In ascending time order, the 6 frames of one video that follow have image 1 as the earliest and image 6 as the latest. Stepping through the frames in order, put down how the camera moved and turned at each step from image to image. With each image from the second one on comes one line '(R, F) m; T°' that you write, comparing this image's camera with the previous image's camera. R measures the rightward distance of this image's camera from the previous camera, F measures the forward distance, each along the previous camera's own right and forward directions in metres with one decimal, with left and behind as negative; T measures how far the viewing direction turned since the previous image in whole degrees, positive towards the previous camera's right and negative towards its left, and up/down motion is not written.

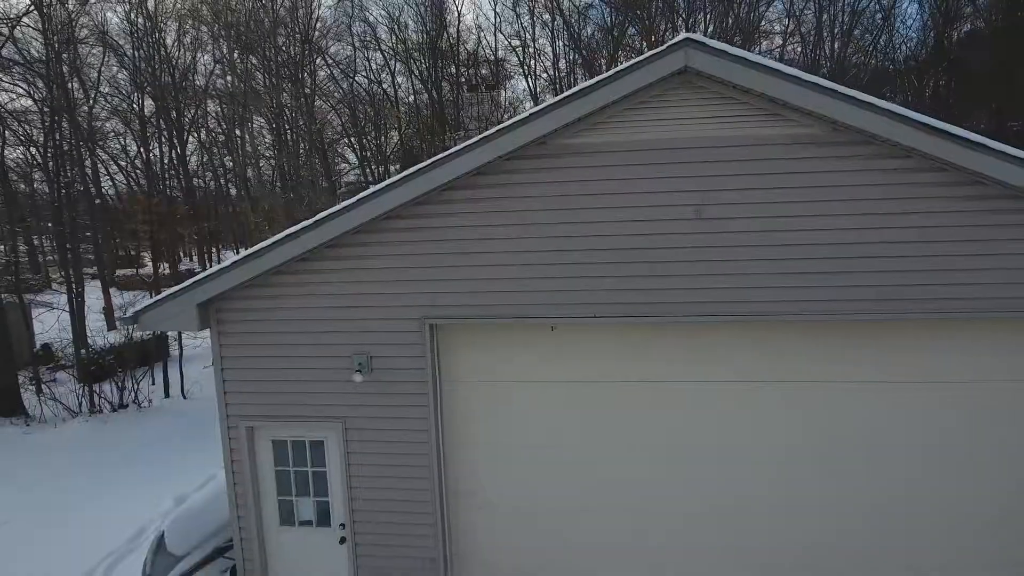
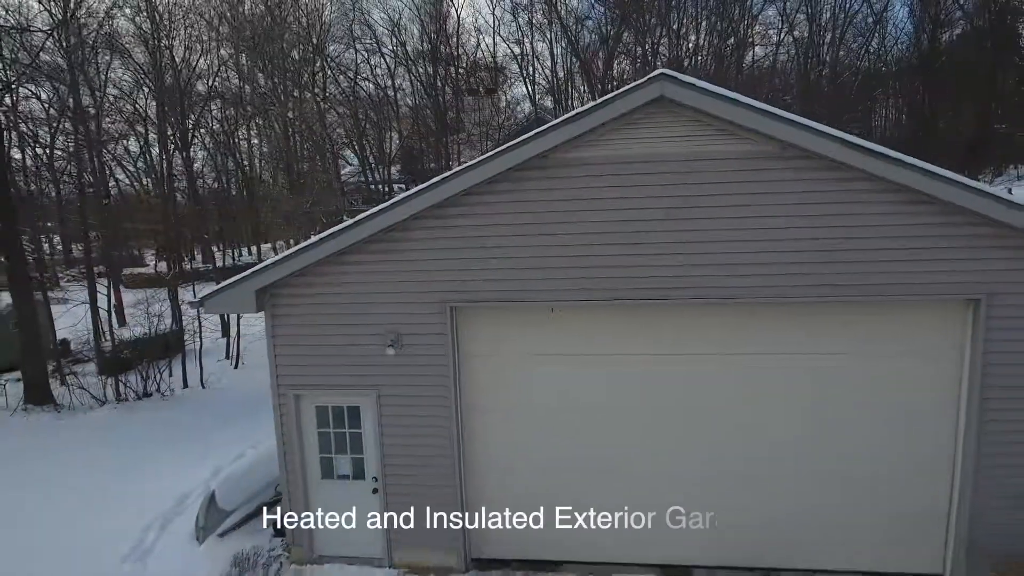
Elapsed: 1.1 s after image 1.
(-0.1, -1.0) m; 0°
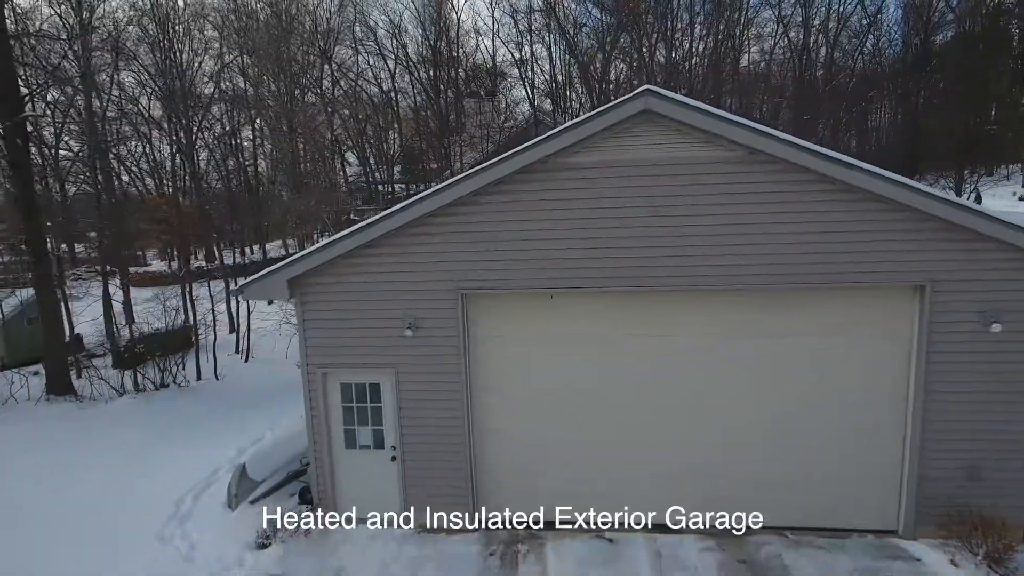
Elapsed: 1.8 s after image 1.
(-0.1, -0.7) m; 0°
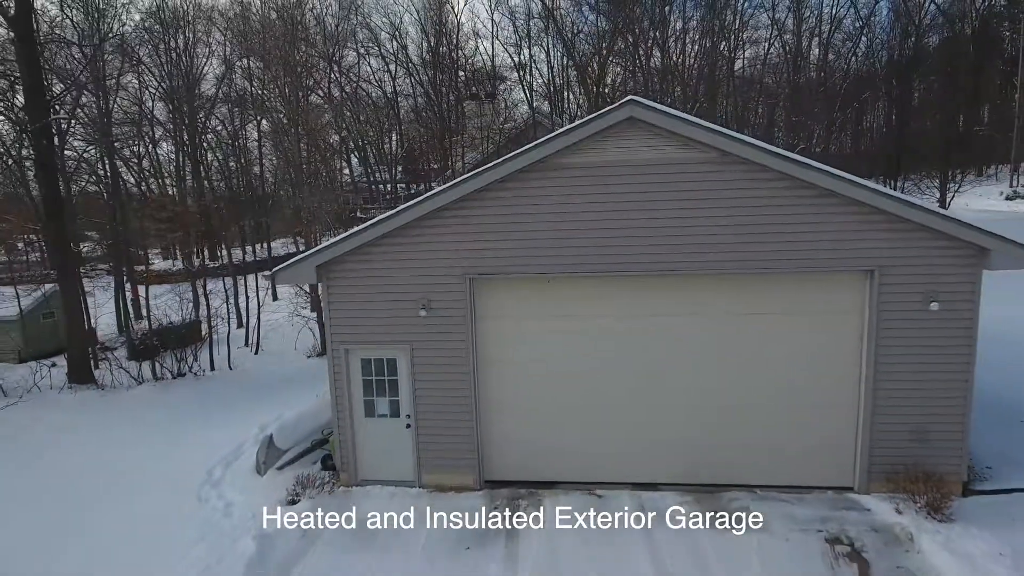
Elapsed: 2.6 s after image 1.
(0.0, -0.9) m; 0°
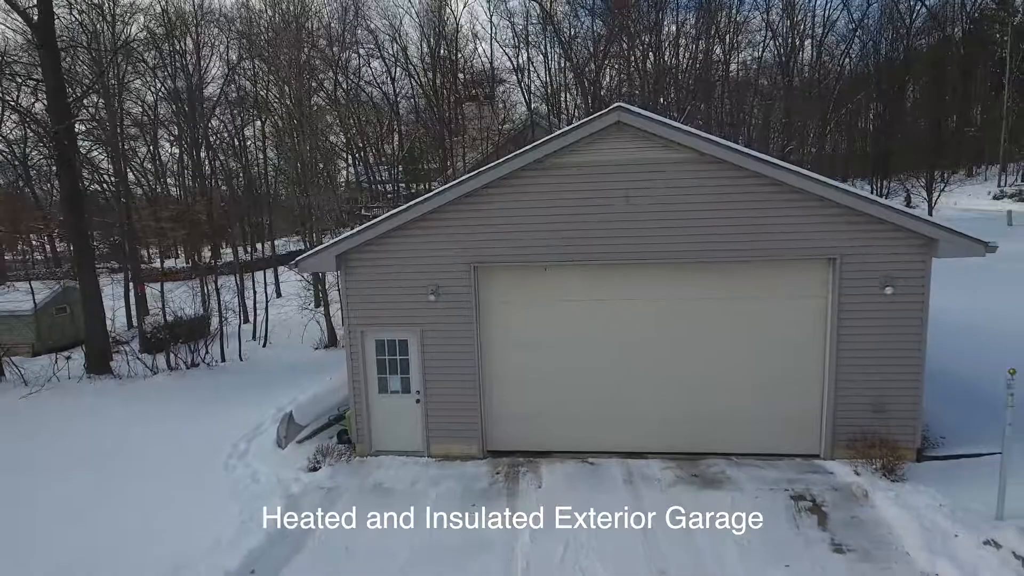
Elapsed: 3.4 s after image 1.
(0.0, -0.8) m; 0°
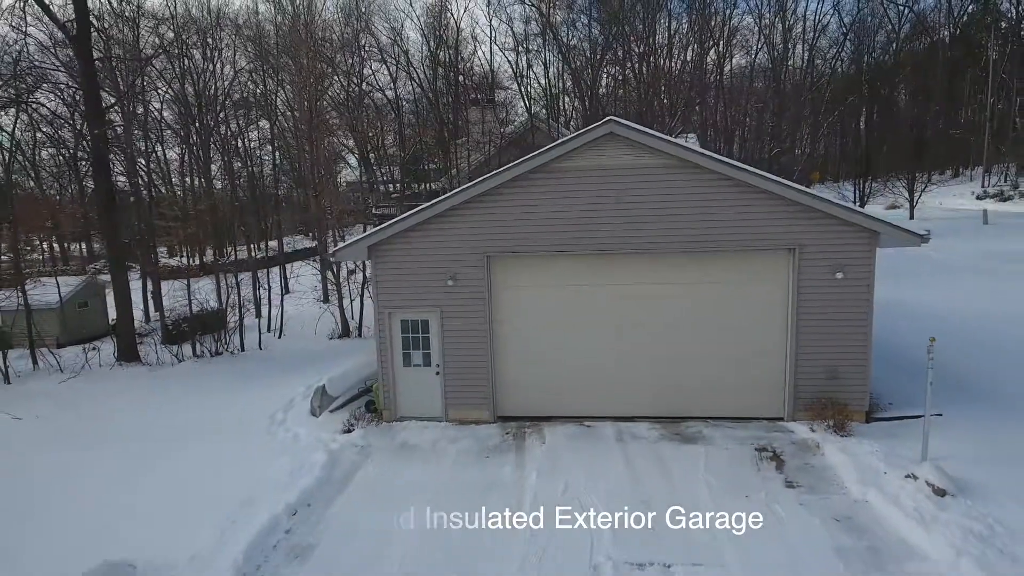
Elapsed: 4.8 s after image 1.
(-0.1, -1.3) m; 0°
